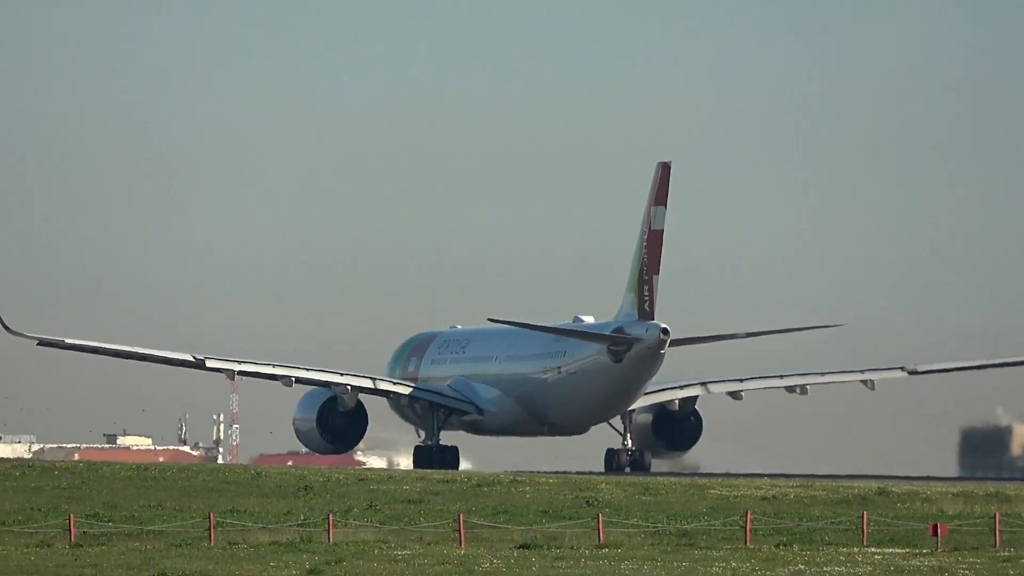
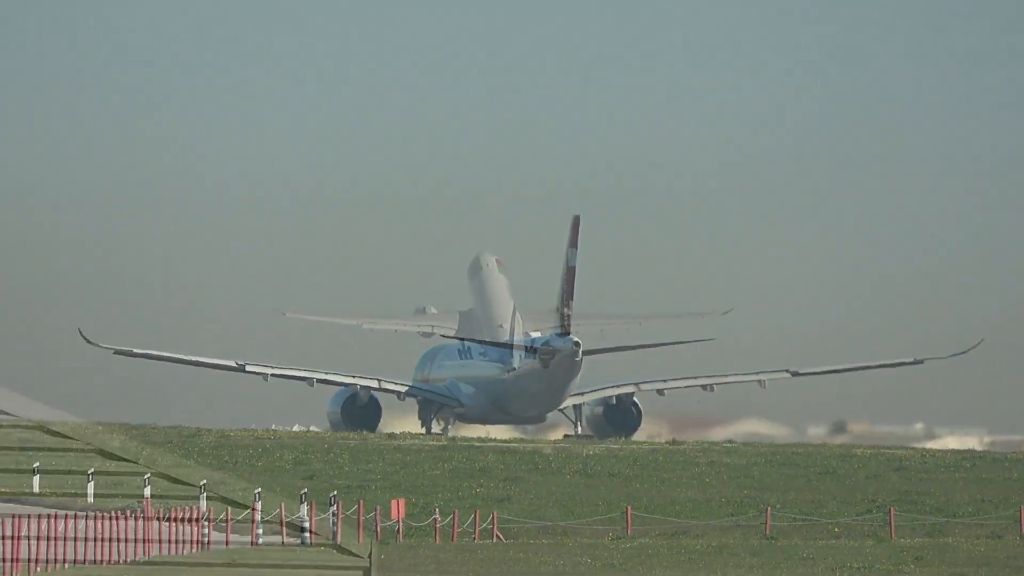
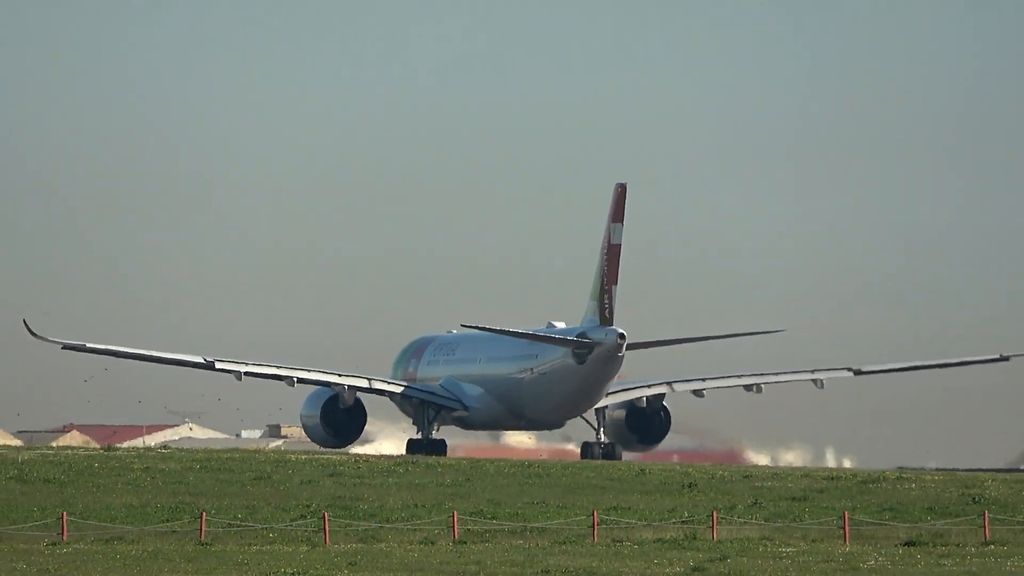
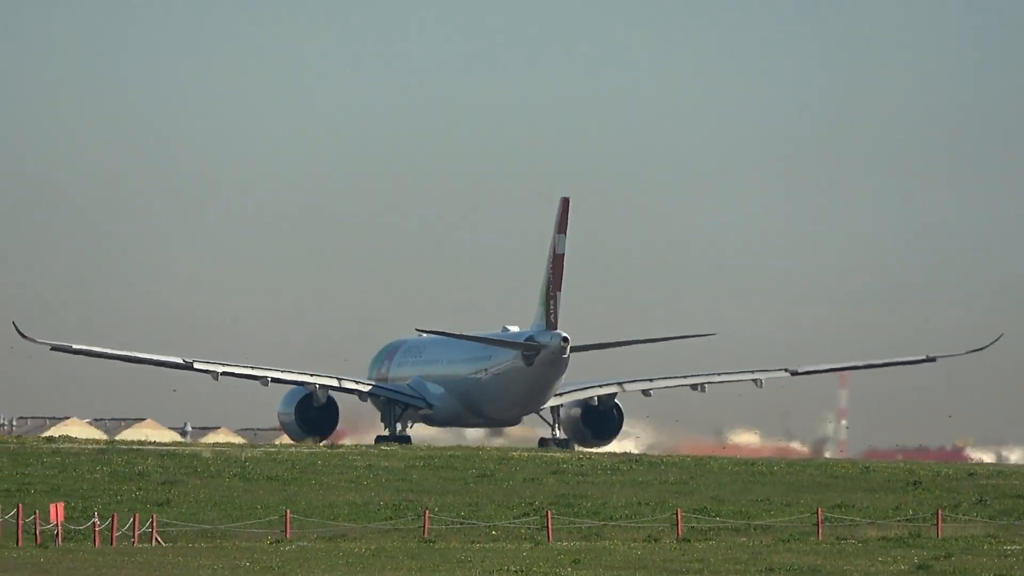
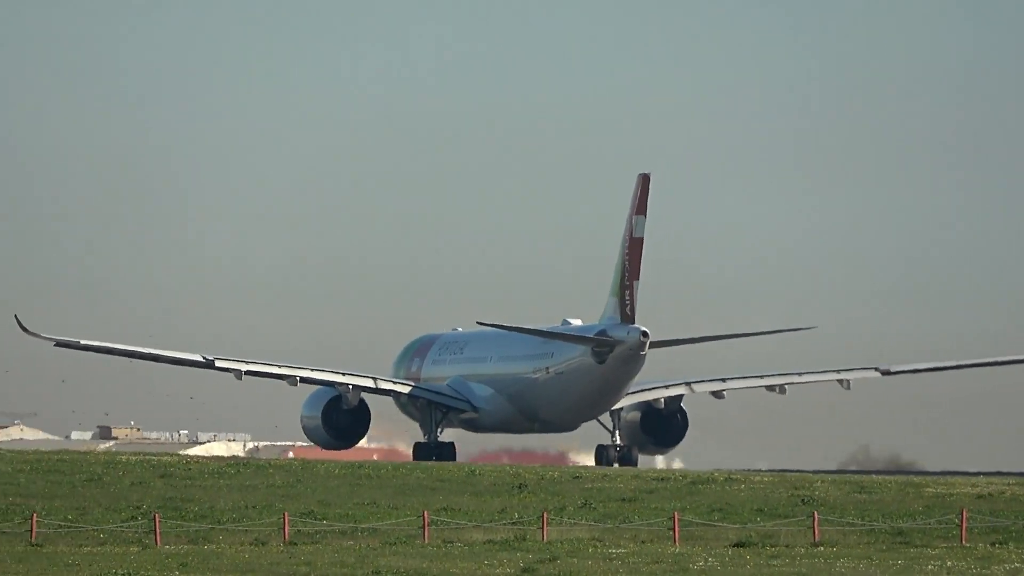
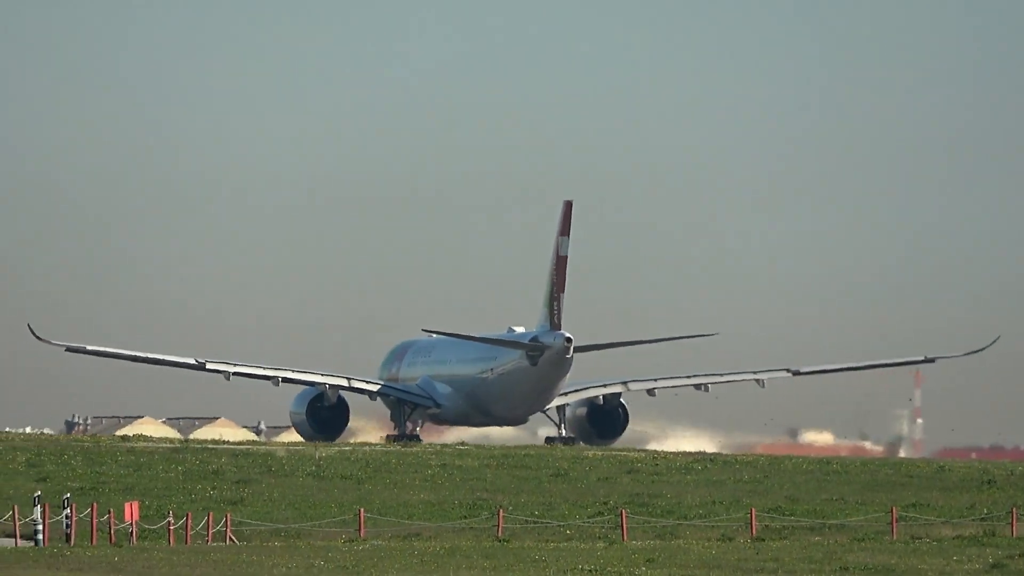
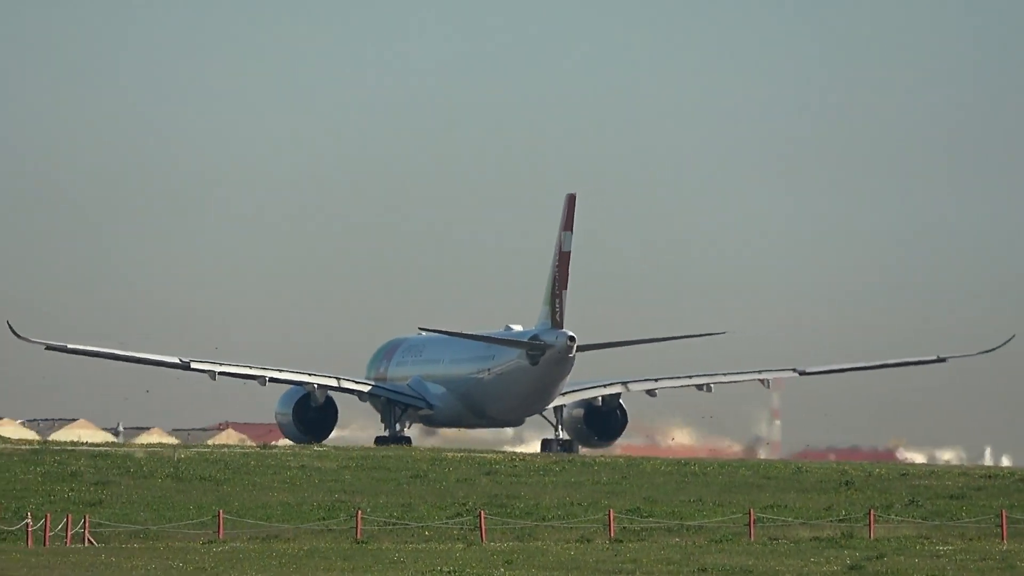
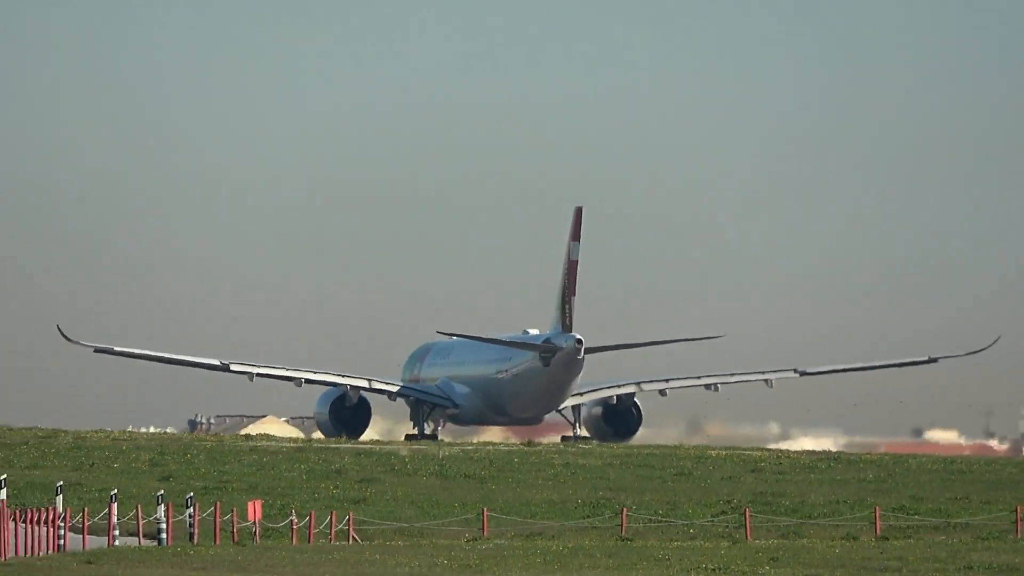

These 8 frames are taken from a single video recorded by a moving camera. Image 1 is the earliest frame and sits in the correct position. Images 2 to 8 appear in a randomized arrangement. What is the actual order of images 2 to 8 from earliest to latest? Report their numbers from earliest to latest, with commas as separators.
5, 3, 7, 4, 6, 8, 2
